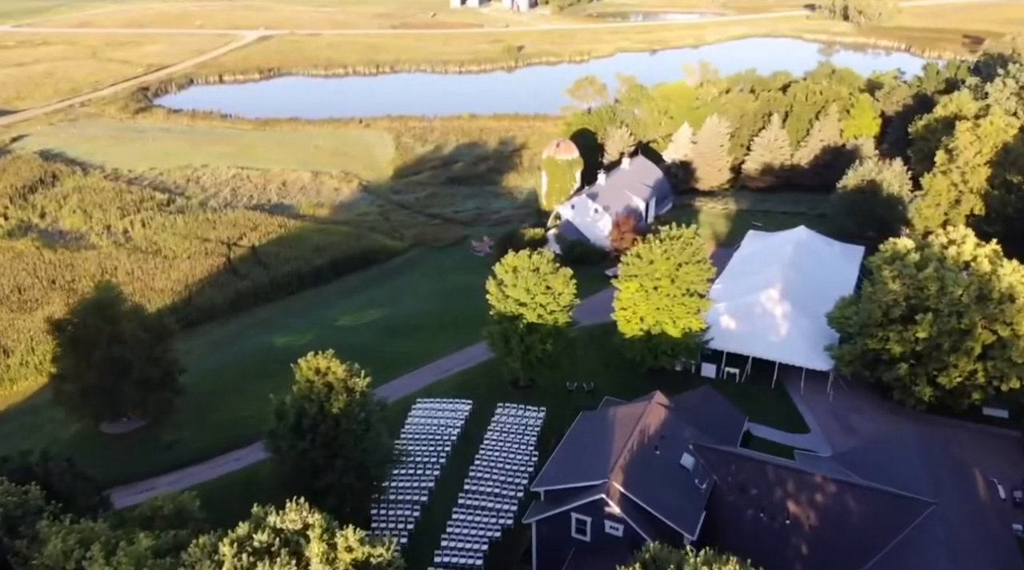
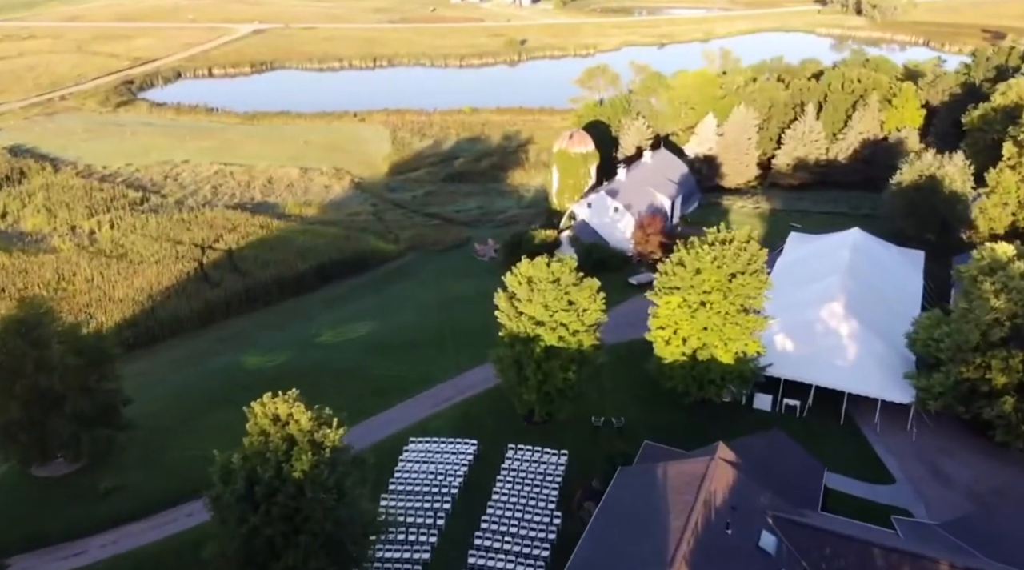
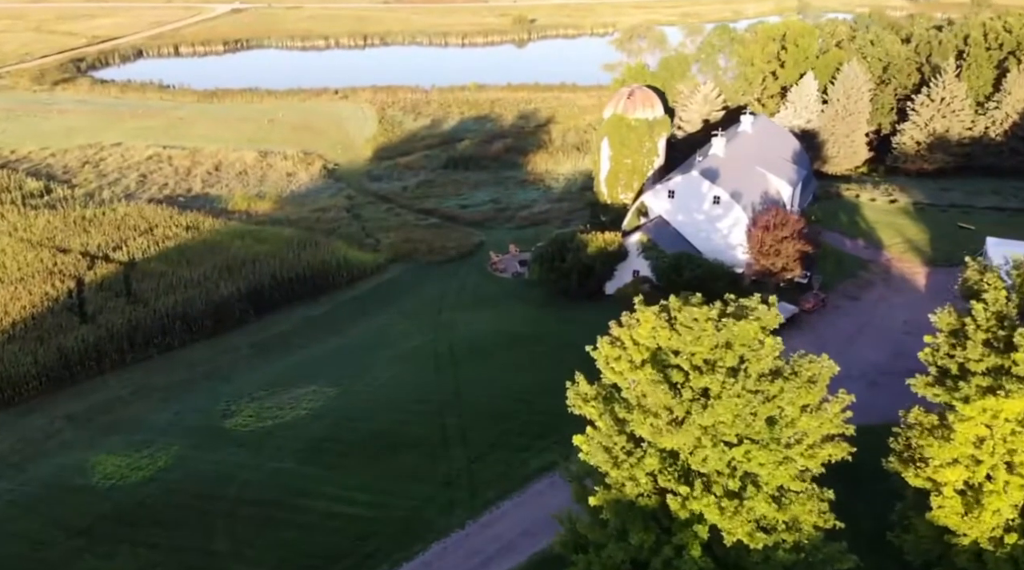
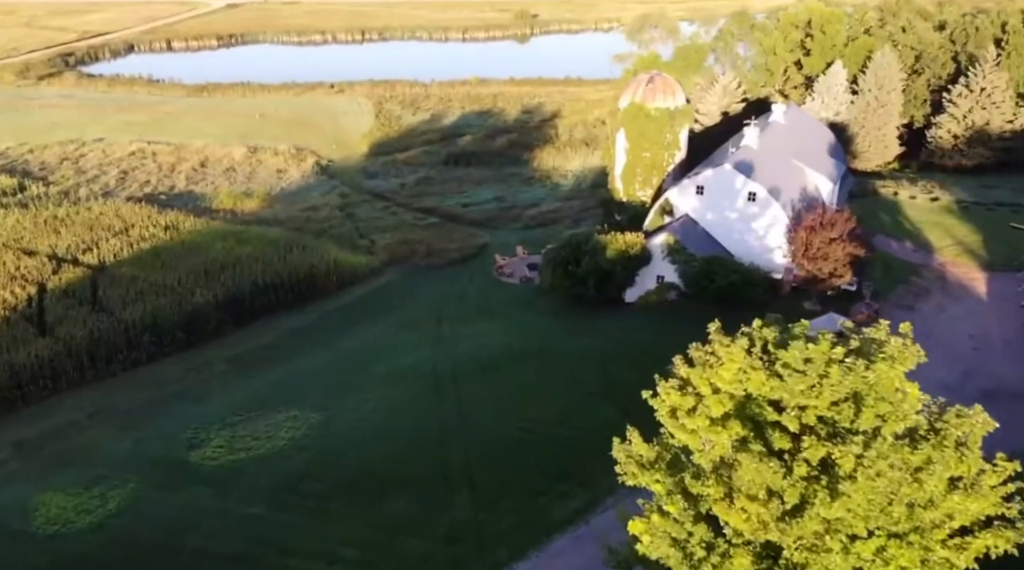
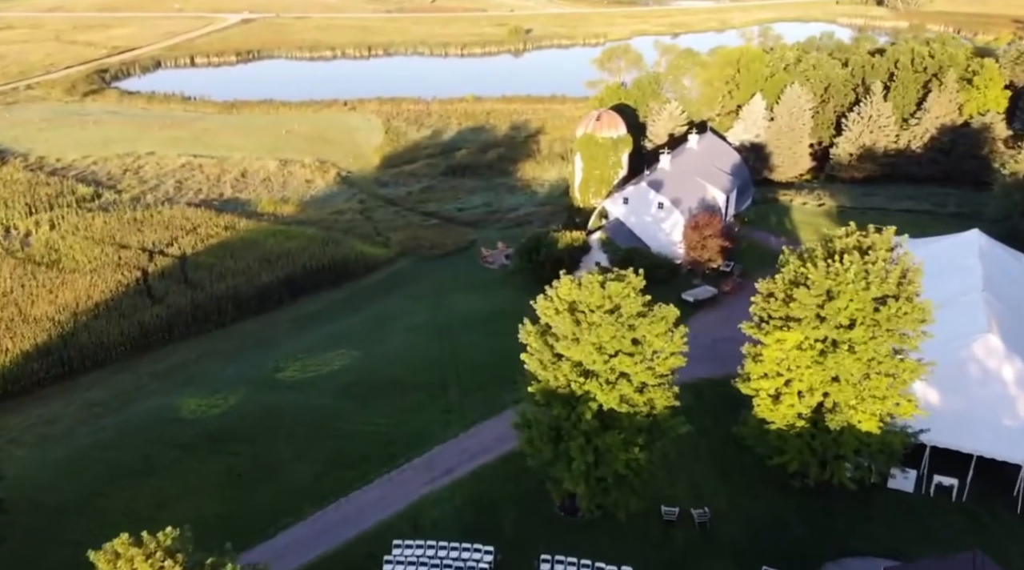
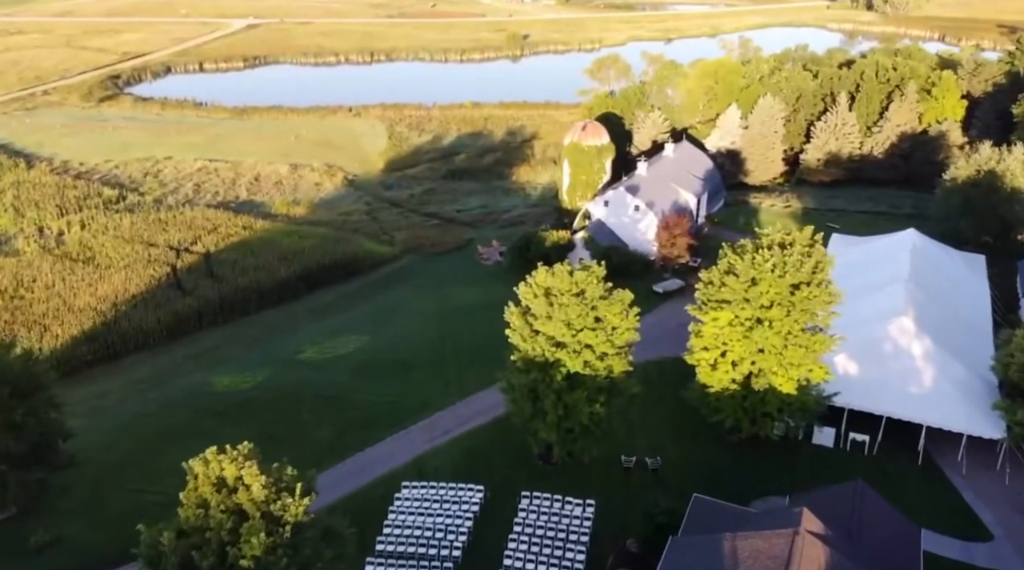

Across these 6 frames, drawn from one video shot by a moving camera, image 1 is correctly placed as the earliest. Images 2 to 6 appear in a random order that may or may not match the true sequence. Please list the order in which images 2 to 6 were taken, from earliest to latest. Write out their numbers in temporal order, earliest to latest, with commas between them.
2, 6, 5, 3, 4
